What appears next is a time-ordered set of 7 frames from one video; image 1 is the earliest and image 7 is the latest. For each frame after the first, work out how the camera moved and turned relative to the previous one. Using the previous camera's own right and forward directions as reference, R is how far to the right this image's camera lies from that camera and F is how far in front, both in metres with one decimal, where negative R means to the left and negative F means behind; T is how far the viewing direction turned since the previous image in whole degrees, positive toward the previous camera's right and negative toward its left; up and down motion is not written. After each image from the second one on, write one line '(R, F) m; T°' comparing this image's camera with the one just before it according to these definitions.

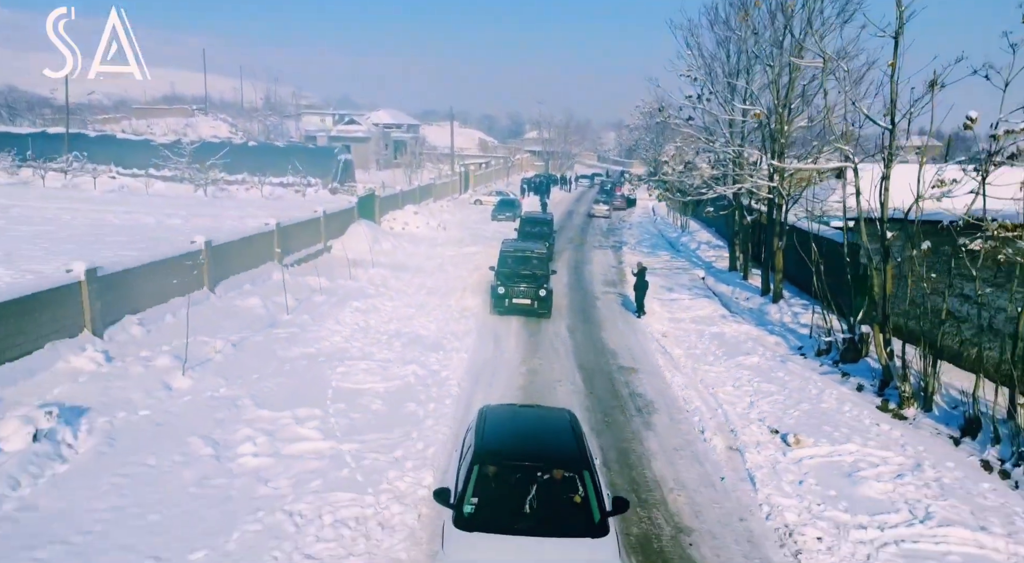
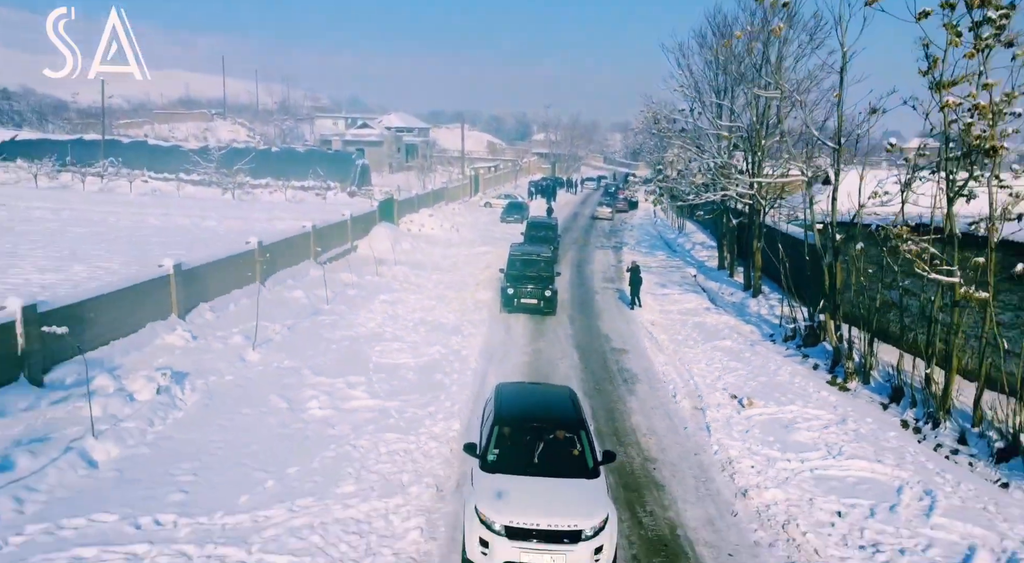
(0.0, -2.4) m; -1°
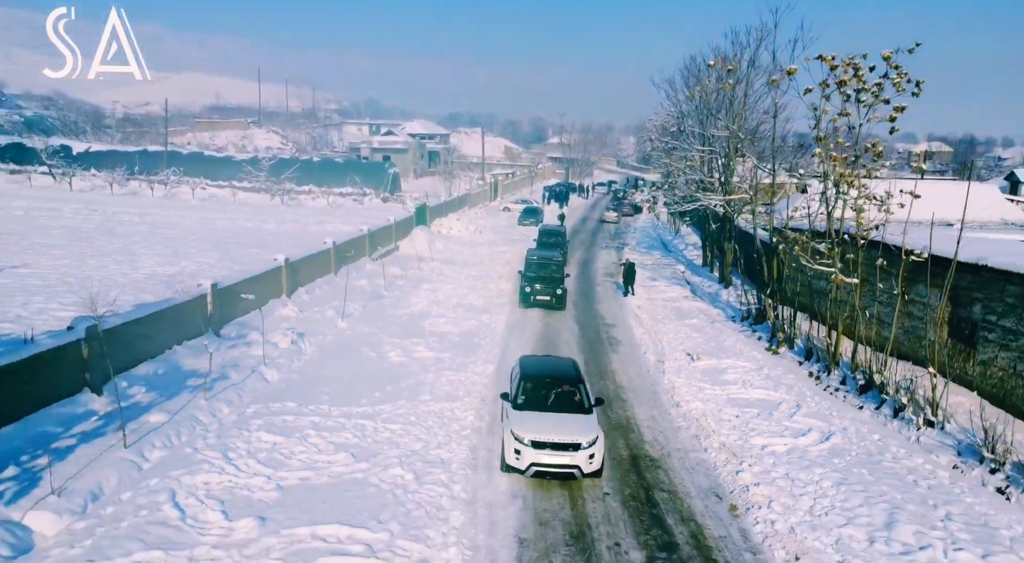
(0.0, -4.9) m; -1°
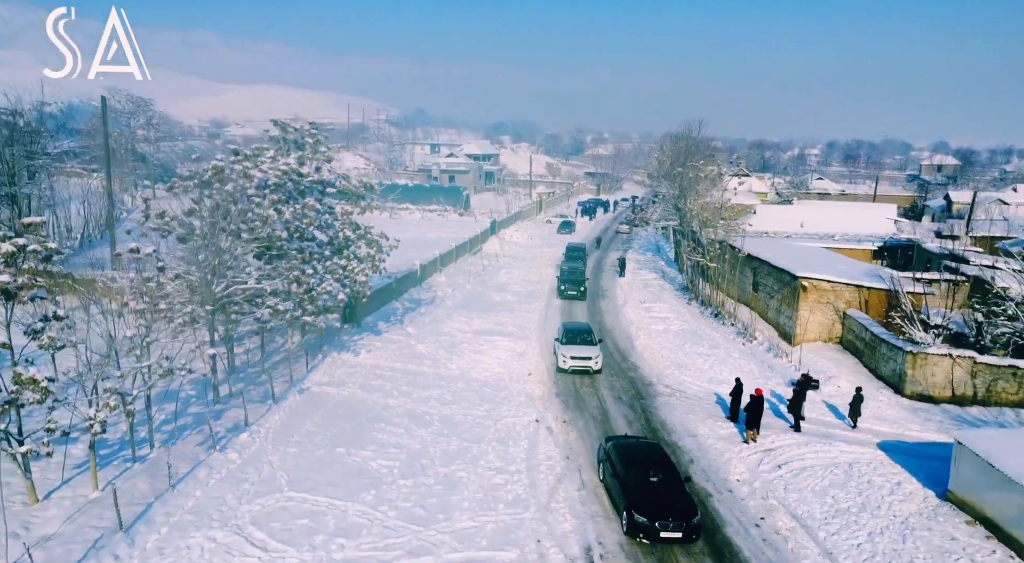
(-0.1, -17.6) m; -3°
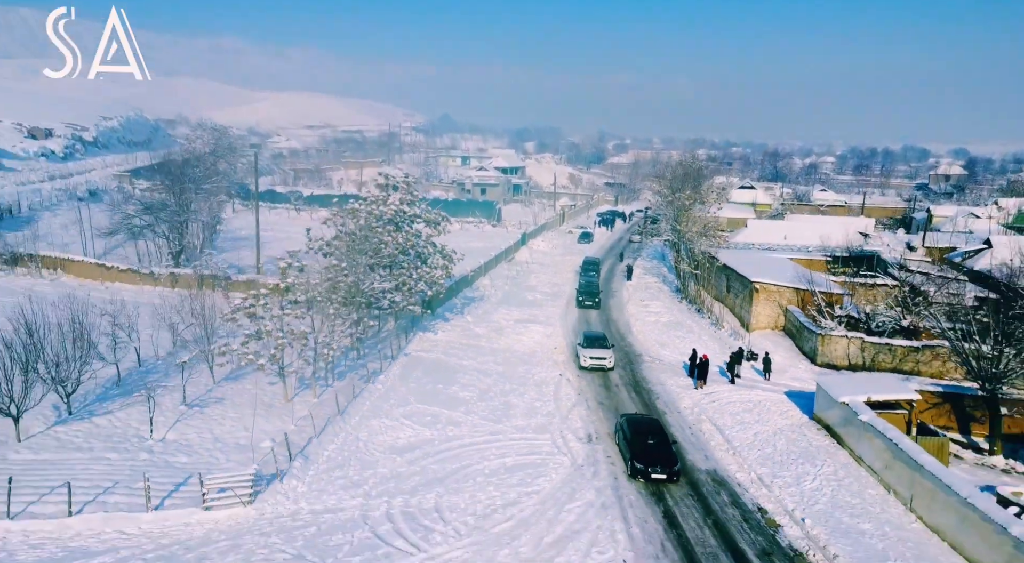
(-0.4, -9.6) m; -2°
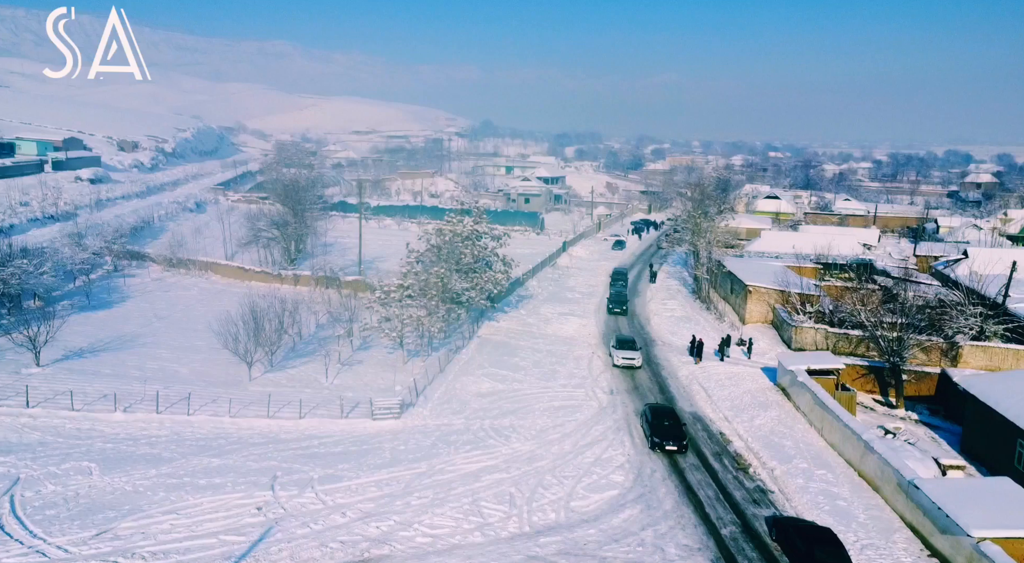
(-0.4, -9.7) m; -3°
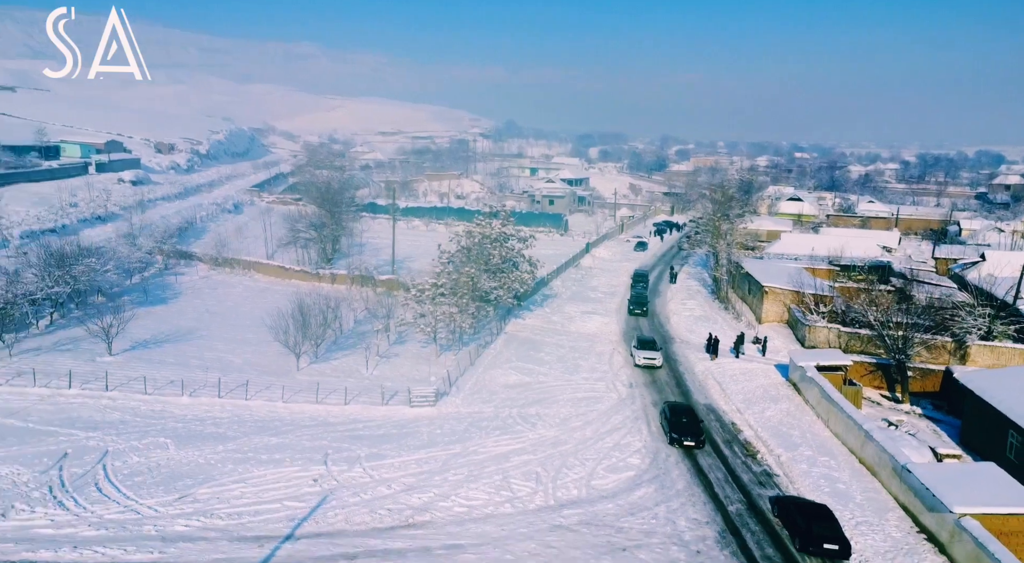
(-0.1, -2.2) m; -2°
